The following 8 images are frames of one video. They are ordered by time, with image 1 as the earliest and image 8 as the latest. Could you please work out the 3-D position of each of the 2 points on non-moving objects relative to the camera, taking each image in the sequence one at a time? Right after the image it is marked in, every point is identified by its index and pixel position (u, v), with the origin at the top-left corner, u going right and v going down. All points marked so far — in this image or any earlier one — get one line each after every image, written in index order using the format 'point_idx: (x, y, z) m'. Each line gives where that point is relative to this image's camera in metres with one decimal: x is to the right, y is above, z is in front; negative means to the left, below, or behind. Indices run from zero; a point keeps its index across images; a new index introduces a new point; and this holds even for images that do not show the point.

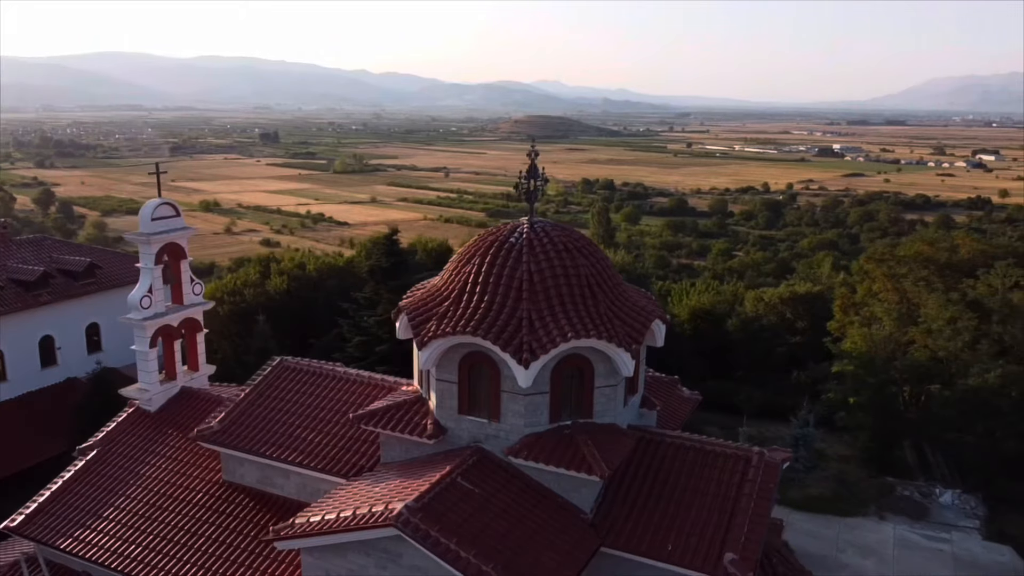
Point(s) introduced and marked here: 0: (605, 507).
0: (+1.3, -3.0, +11.2) m
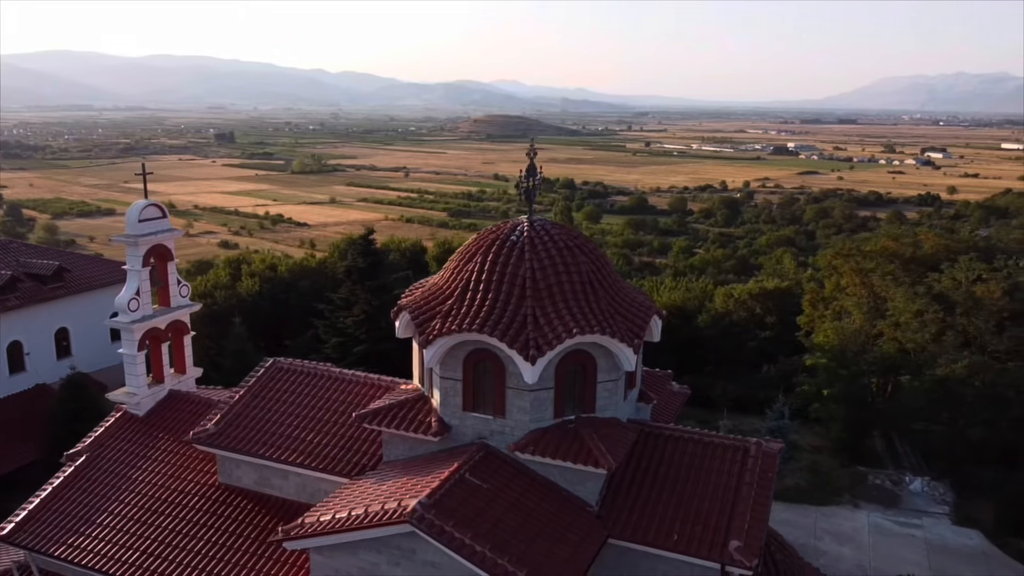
0: (+1.4, -3.0, +11.4) m
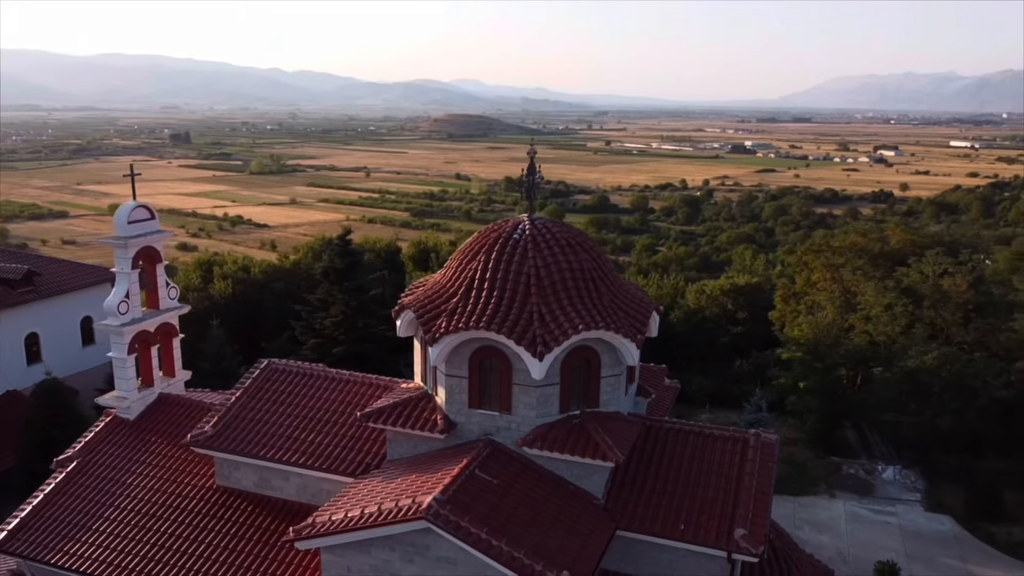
0: (+1.5, -2.9, +11.6) m
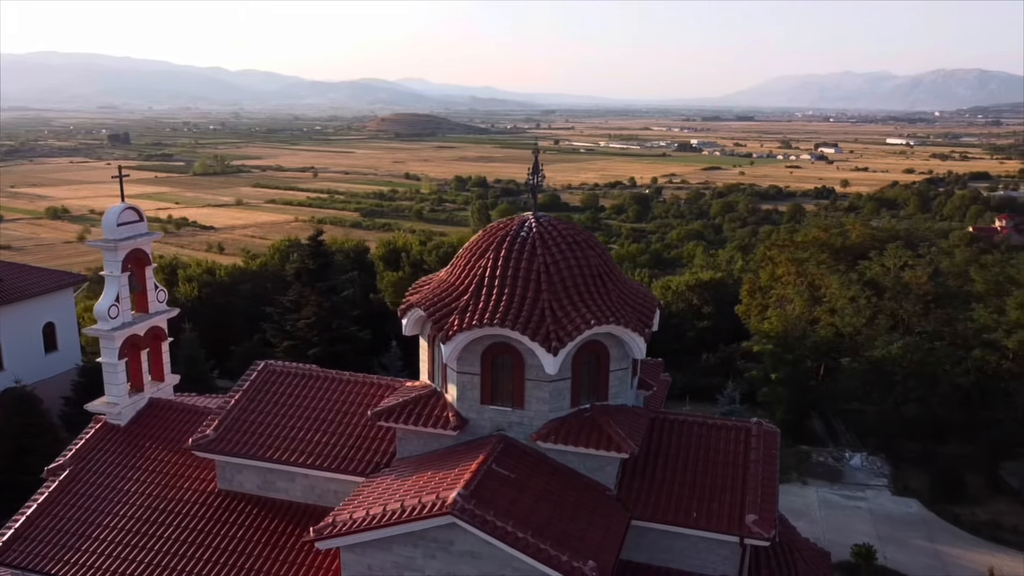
0: (+1.7, -2.9, +11.9) m
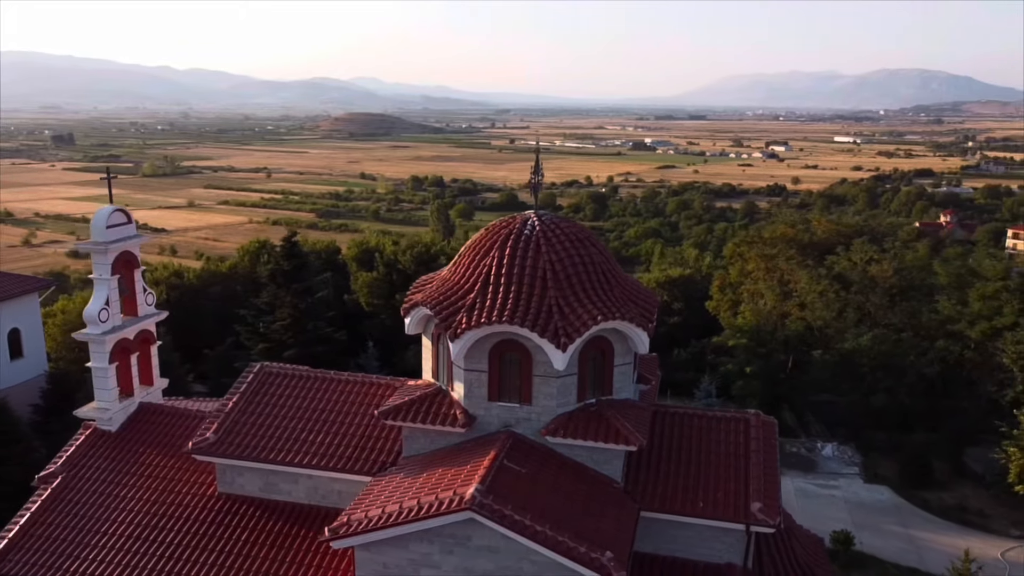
0: (+1.8, -2.8, +12.1) m
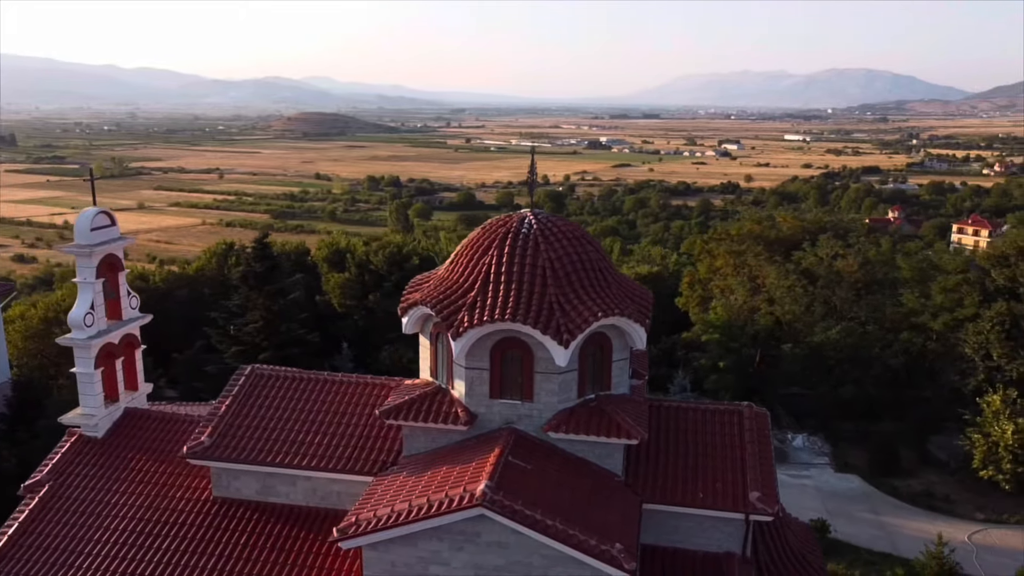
0: (+1.8, -2.8, +12.3) m
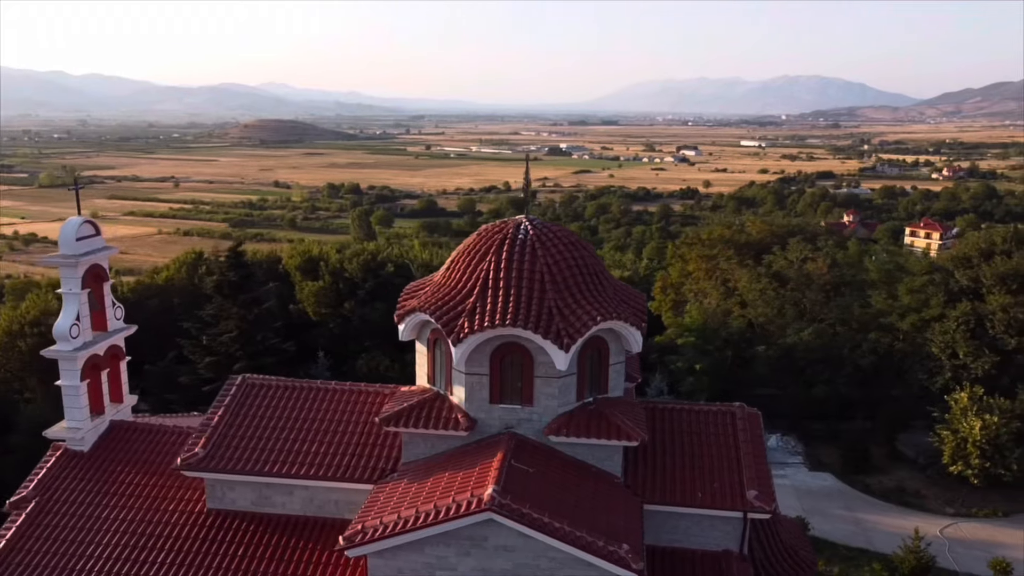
0: (+1.8, -2.8, +12.5) m
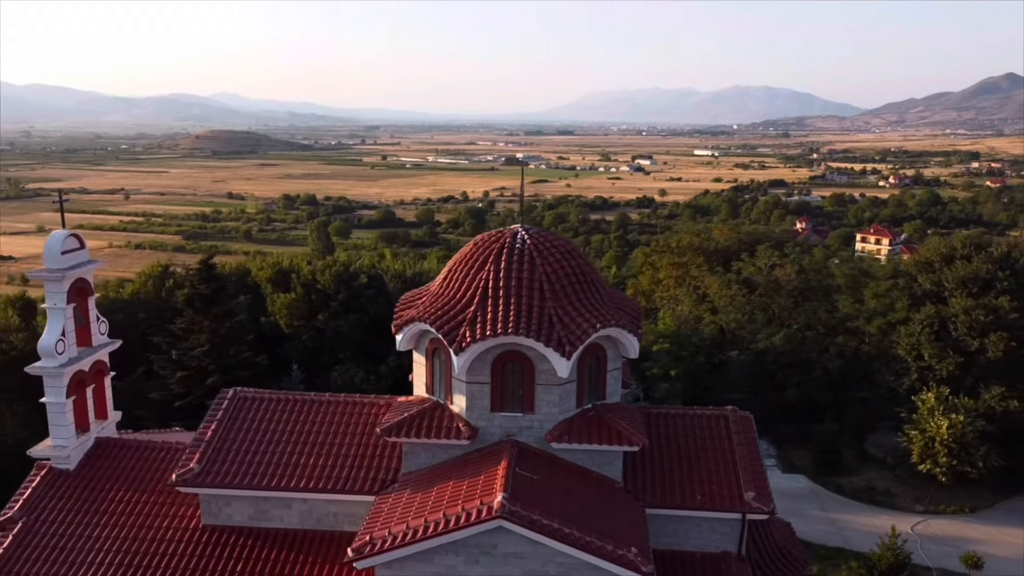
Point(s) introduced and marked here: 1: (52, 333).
0: (+1.8, -2.9, +12.7) m
1: (-7.9, -0.8, +13.9) m
